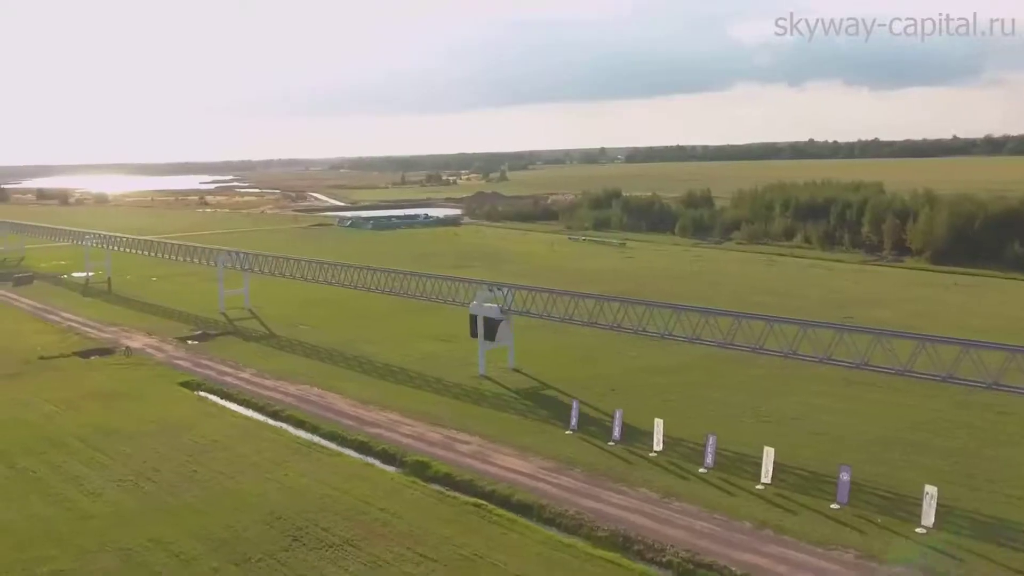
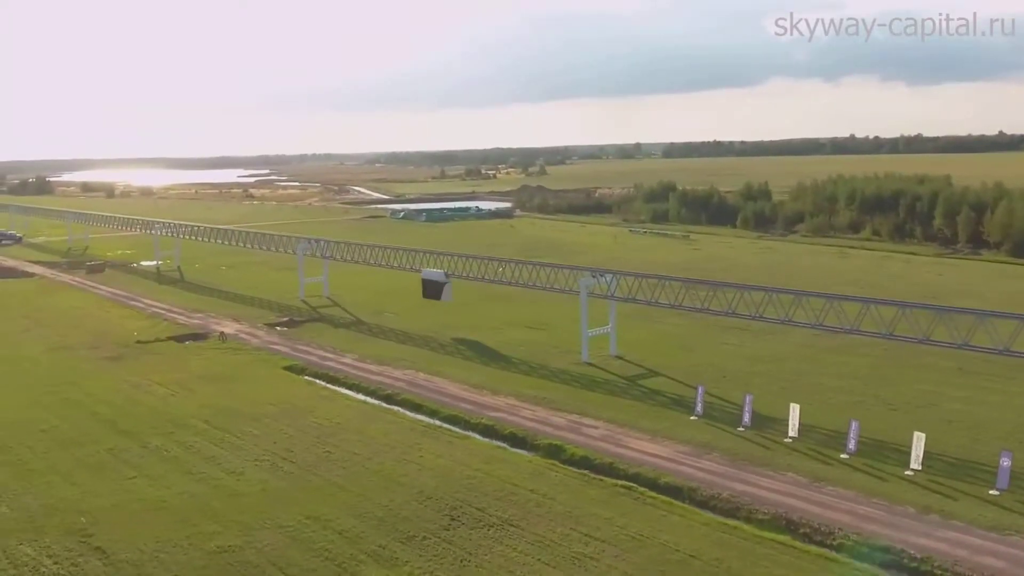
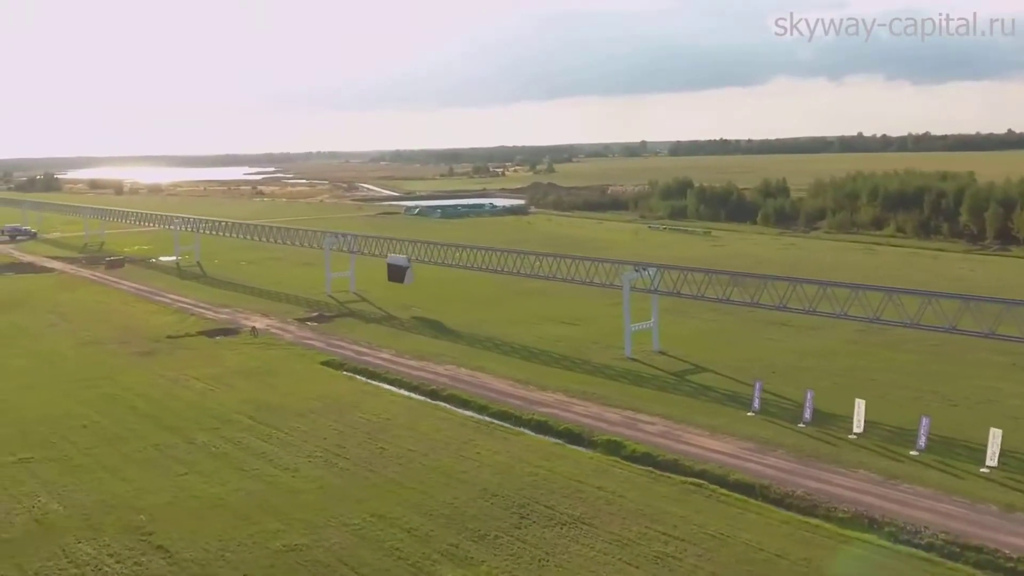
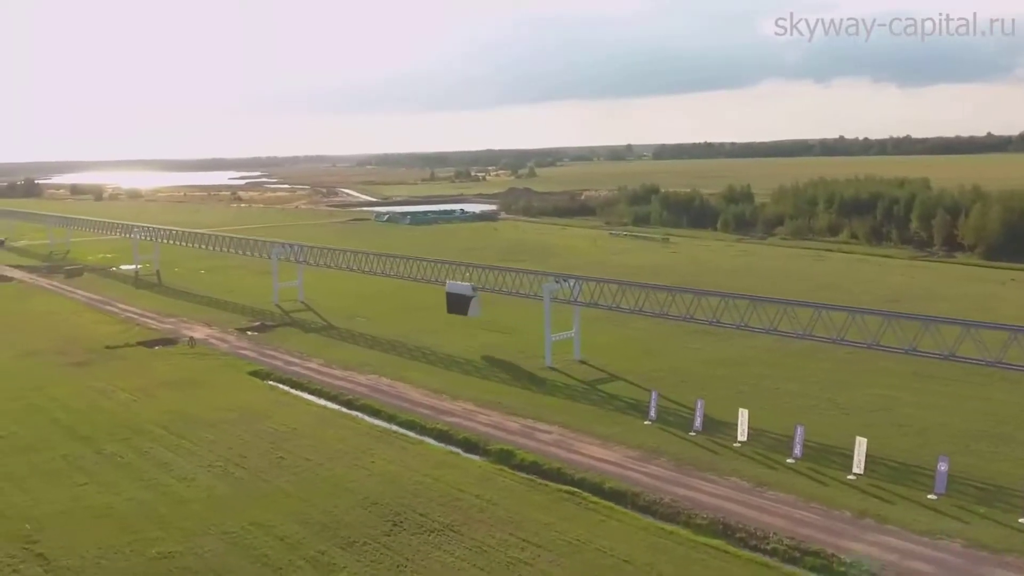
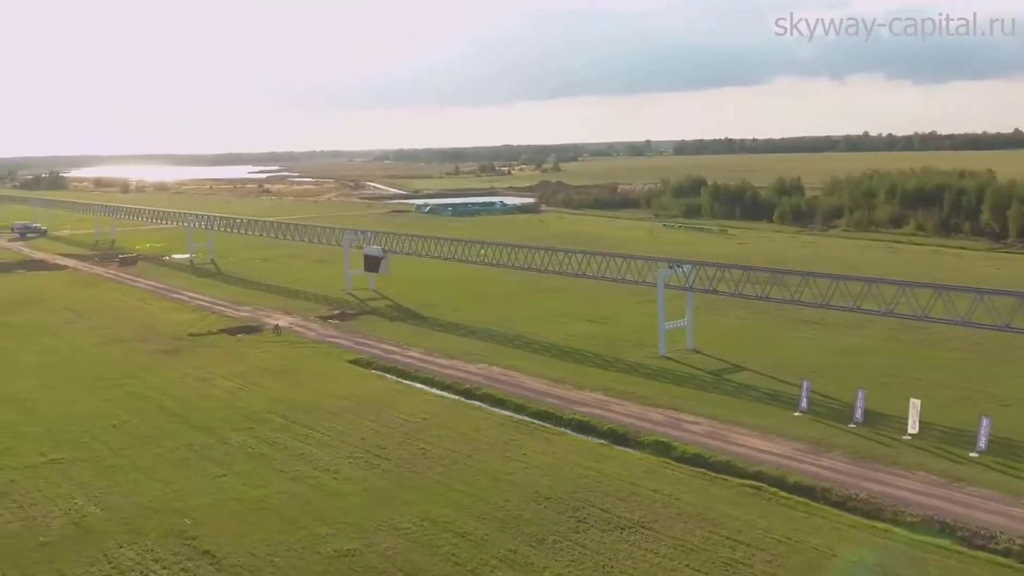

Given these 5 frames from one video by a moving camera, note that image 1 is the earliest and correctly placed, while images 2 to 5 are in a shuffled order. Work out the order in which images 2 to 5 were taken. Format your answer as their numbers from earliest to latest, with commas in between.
4, 2, 3, 5
